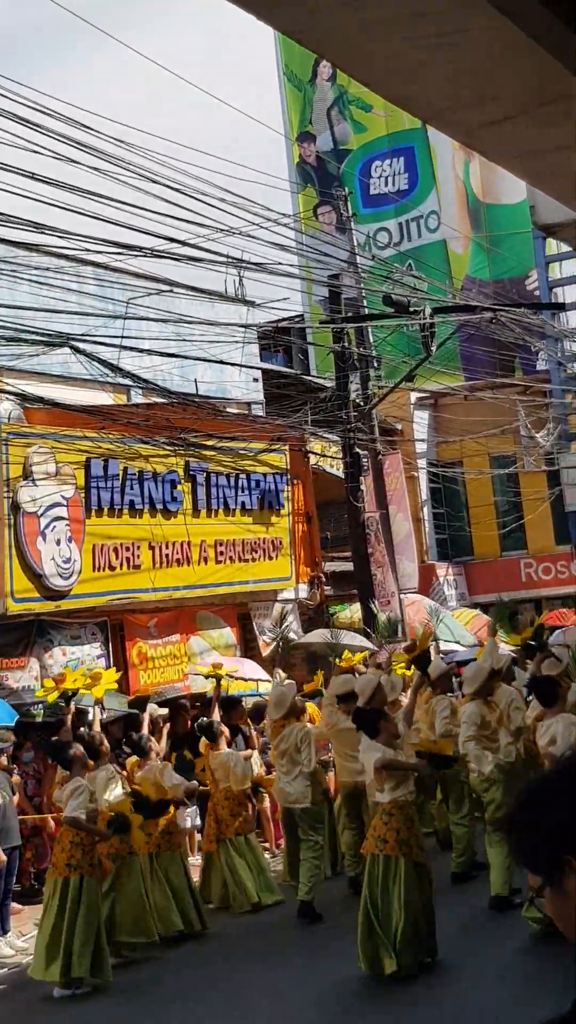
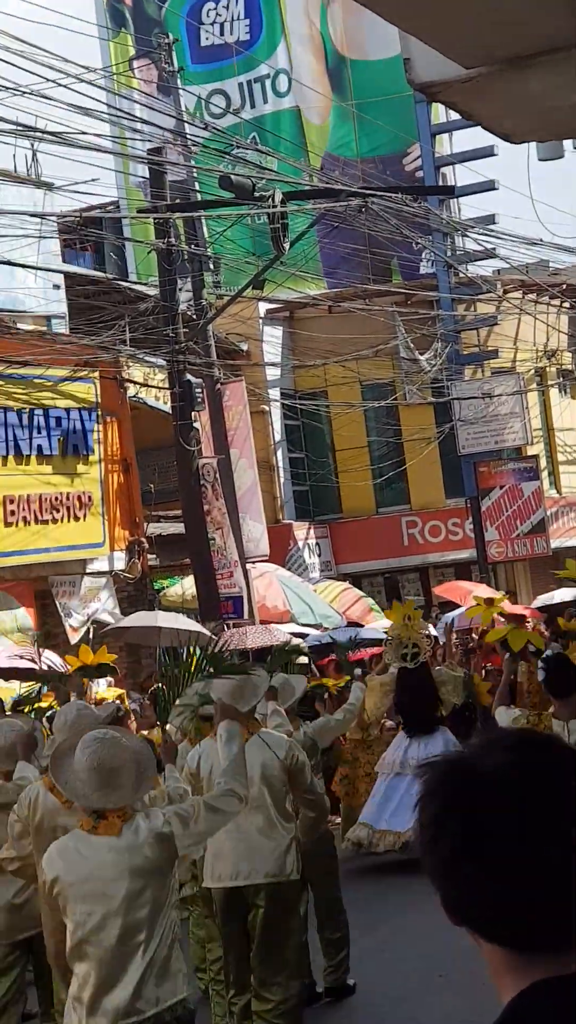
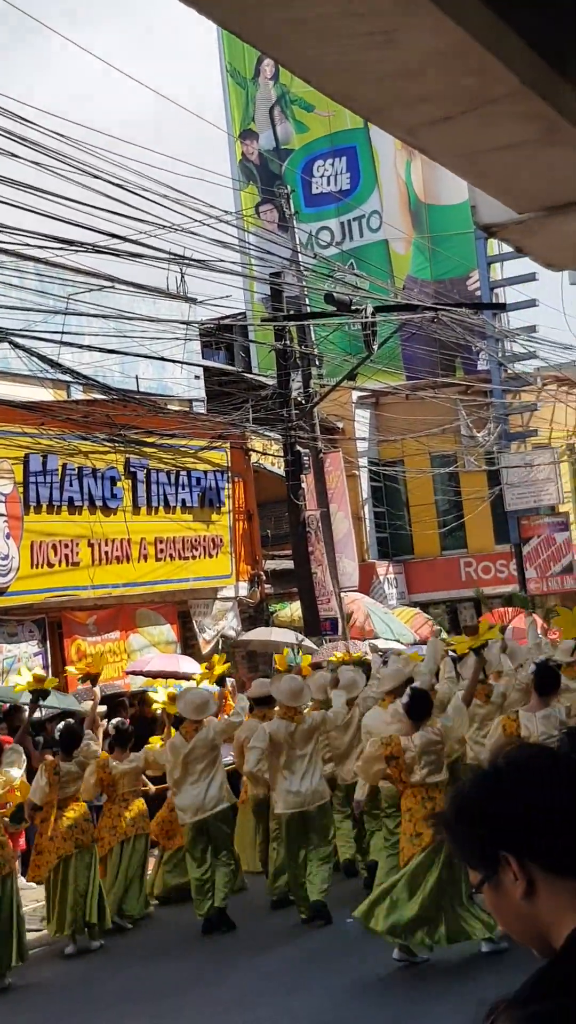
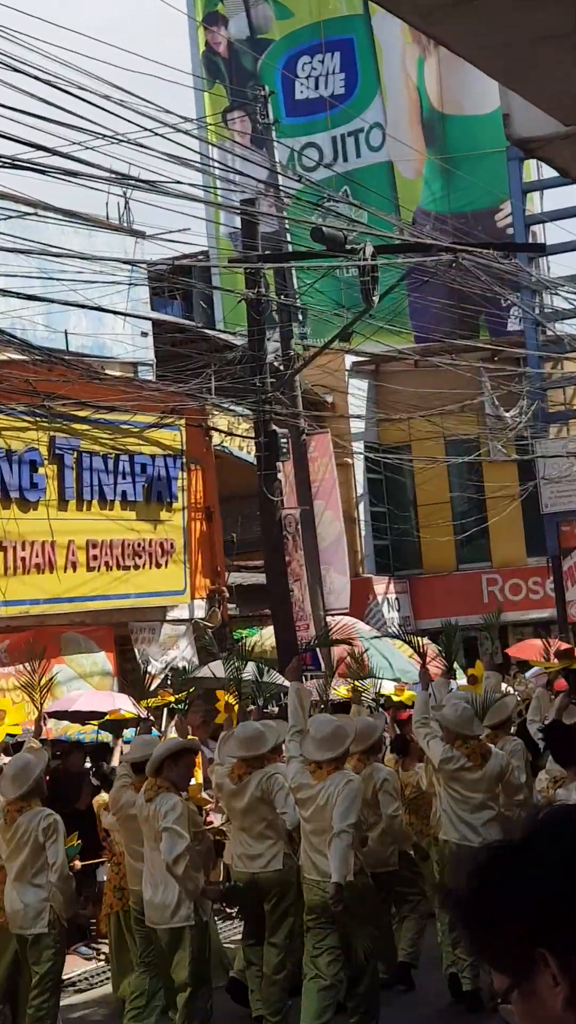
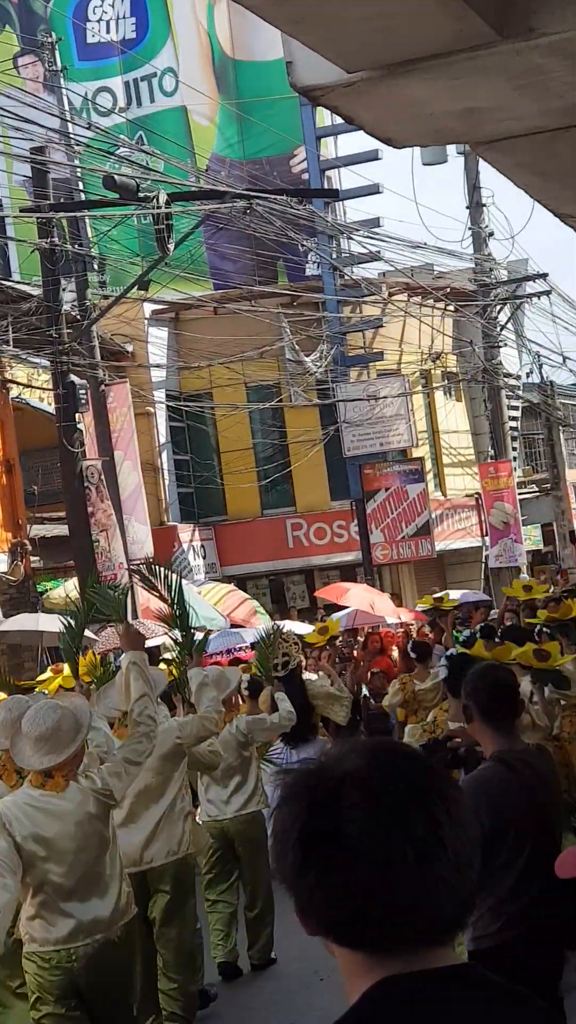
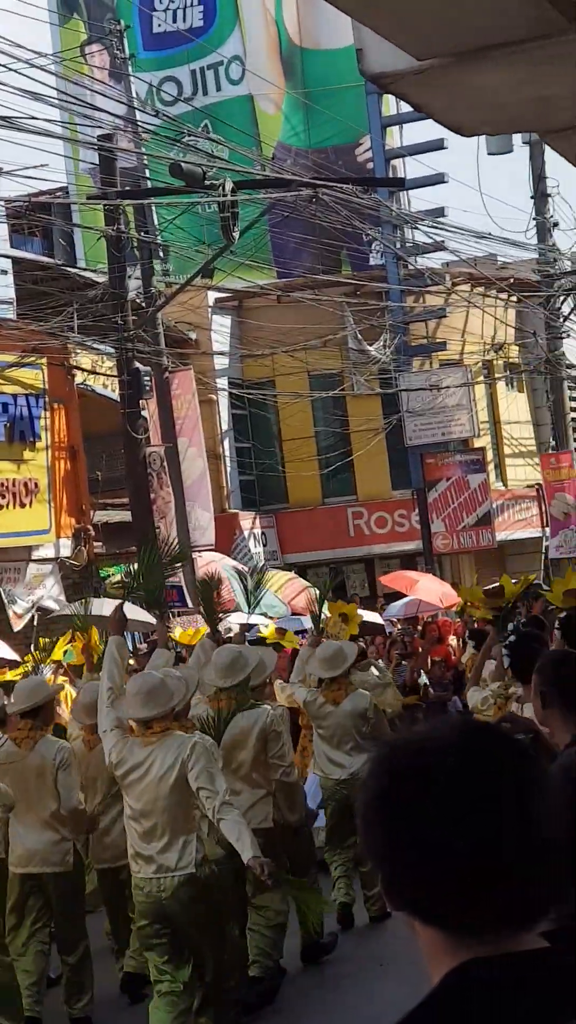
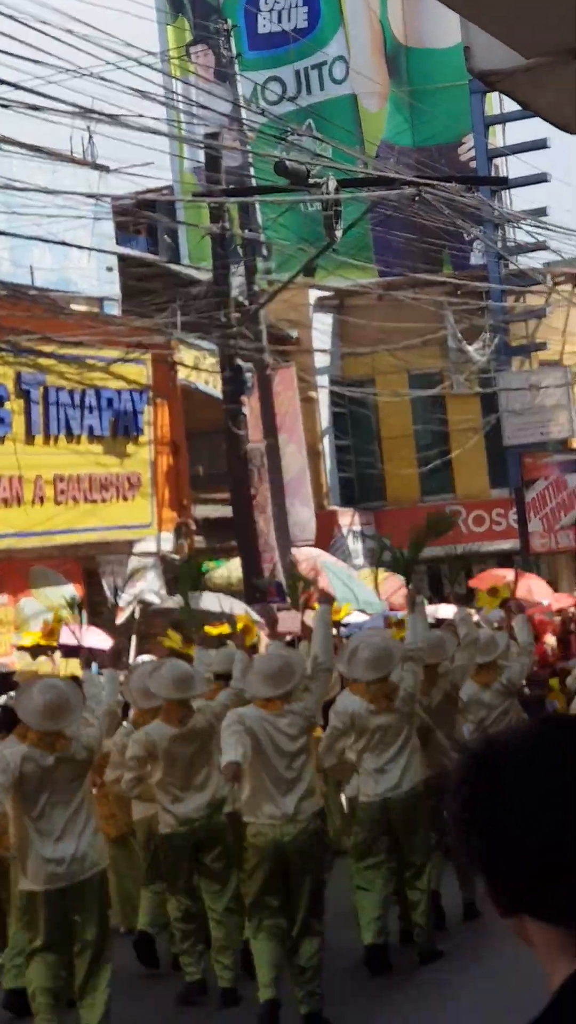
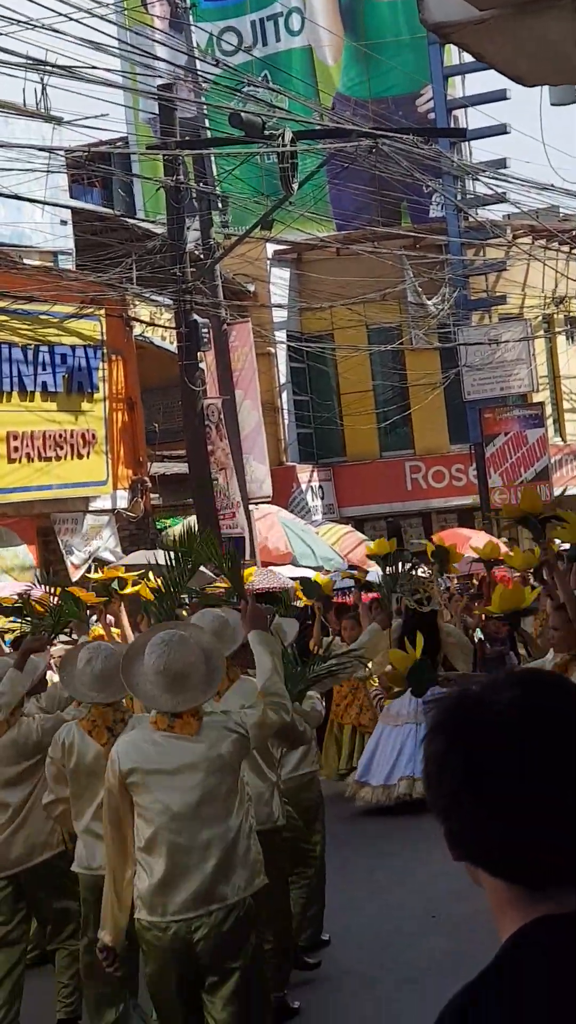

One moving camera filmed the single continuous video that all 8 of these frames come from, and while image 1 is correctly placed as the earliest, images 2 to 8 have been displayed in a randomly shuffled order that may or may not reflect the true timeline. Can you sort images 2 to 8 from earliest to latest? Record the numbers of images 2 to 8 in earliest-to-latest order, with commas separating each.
3, 4, 7, 6, 5, 2, 8
